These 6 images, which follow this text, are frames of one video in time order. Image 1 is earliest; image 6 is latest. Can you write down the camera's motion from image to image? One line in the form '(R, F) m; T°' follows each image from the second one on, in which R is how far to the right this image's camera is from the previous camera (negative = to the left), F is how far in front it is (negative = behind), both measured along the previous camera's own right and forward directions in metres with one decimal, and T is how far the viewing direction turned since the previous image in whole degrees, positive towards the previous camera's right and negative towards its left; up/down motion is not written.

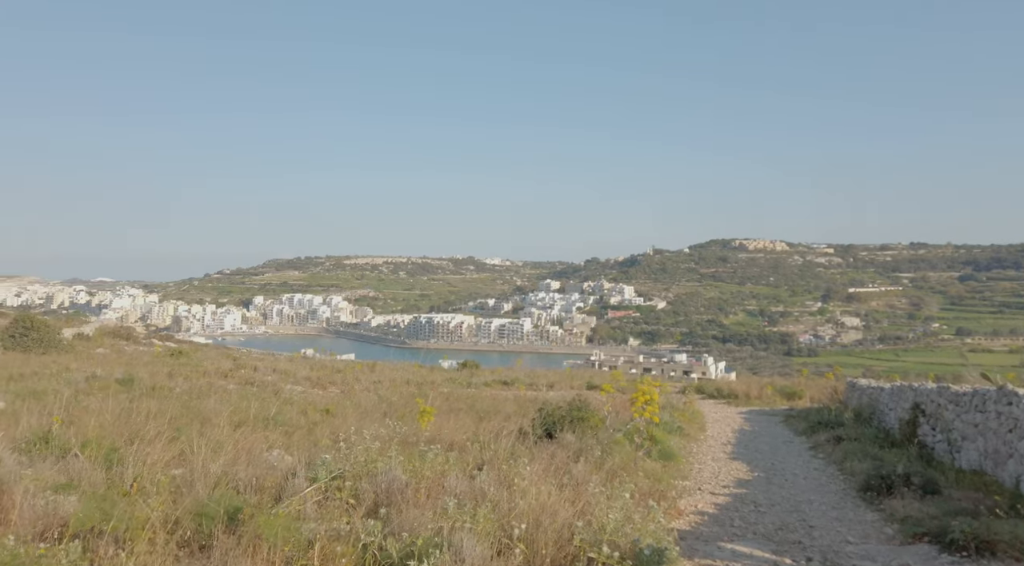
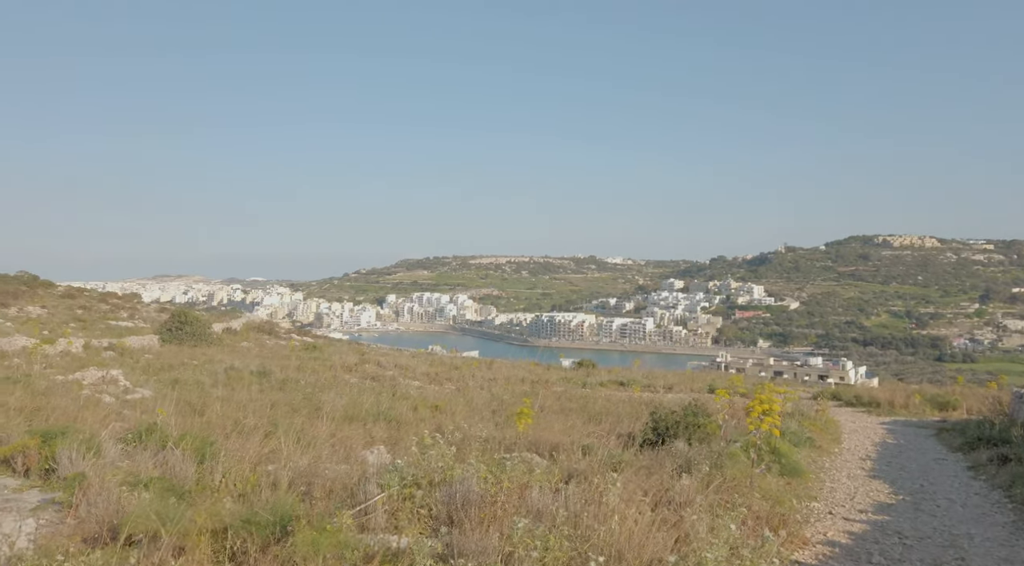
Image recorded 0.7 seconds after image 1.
(+0.1, +0.4) m; -10°
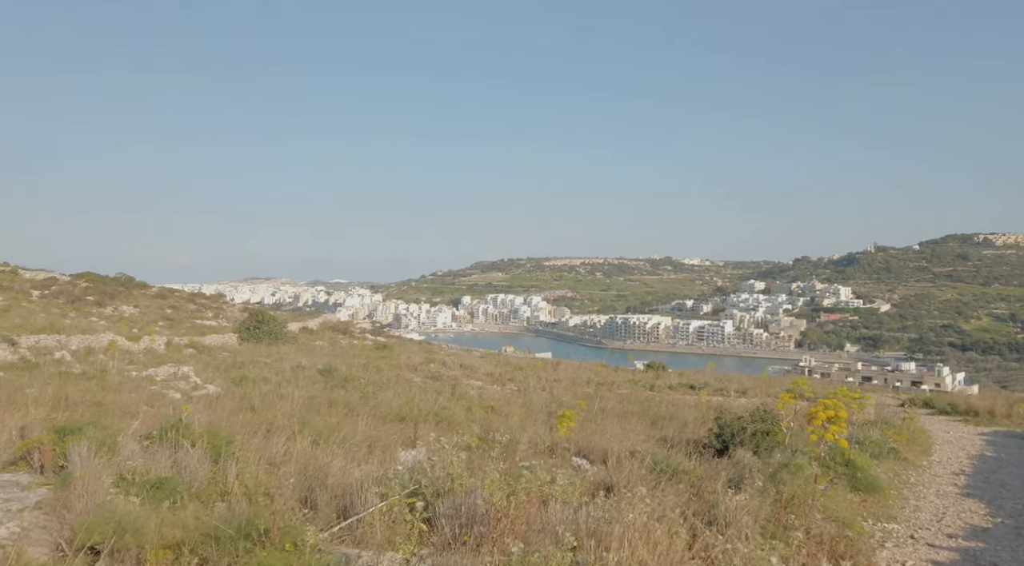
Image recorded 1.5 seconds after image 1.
(+0.2, +0.4) m; -6°
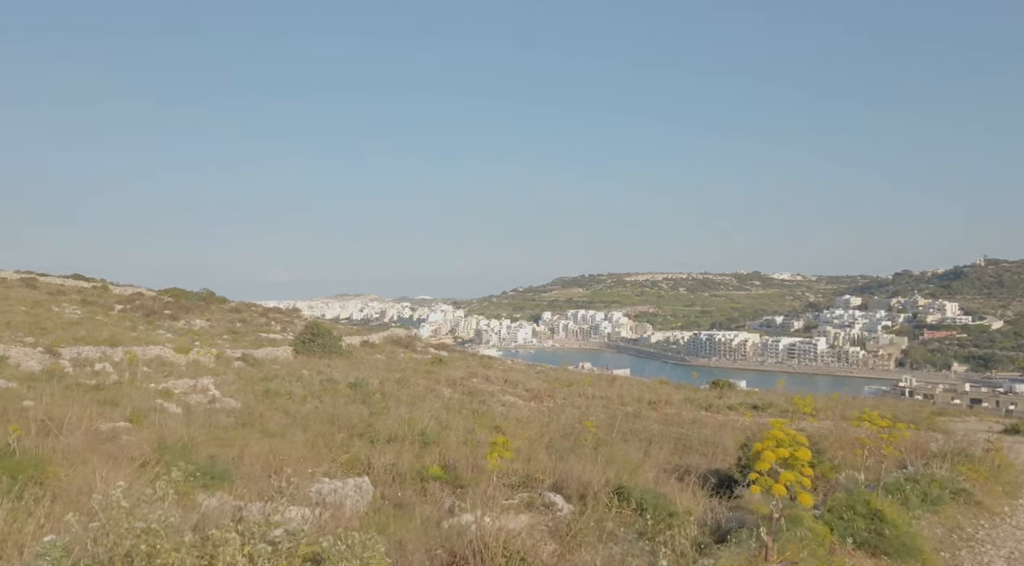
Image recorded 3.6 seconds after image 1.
(+1.0, +1.1) m; -7°
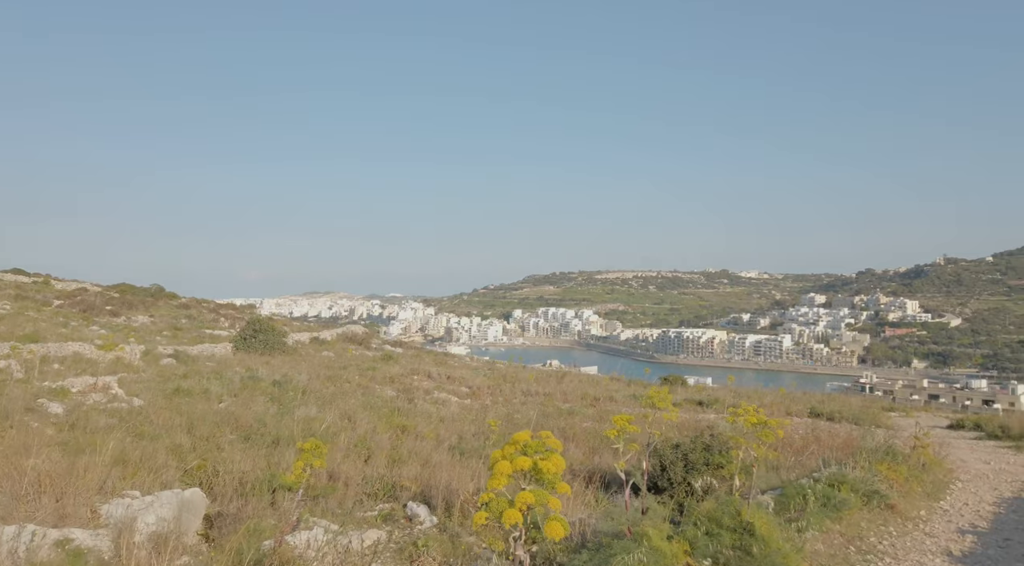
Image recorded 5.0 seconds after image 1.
(+0.8, +0.7) m; +2°
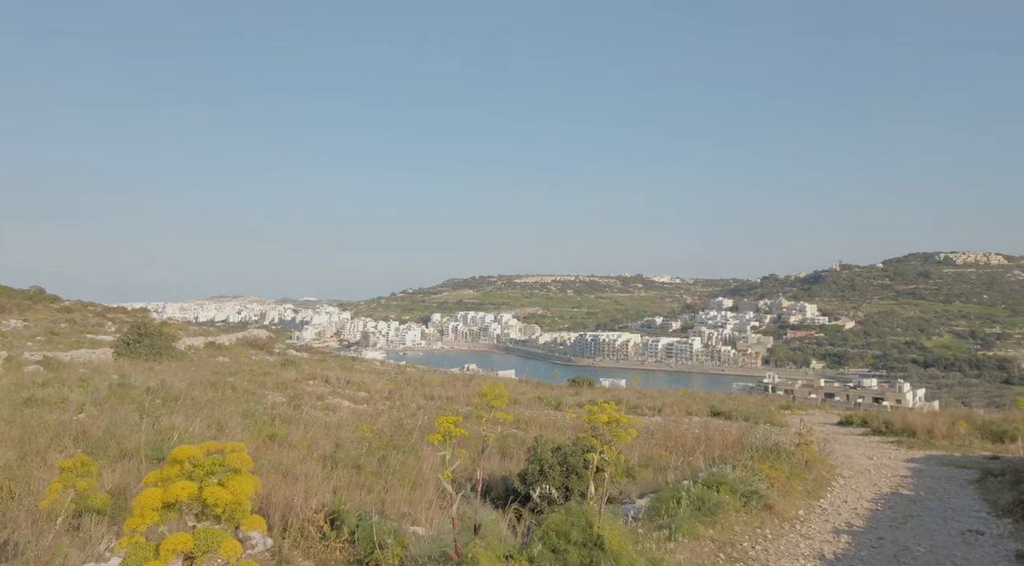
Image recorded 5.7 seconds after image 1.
(+0.4, +0.5) m; +6°
